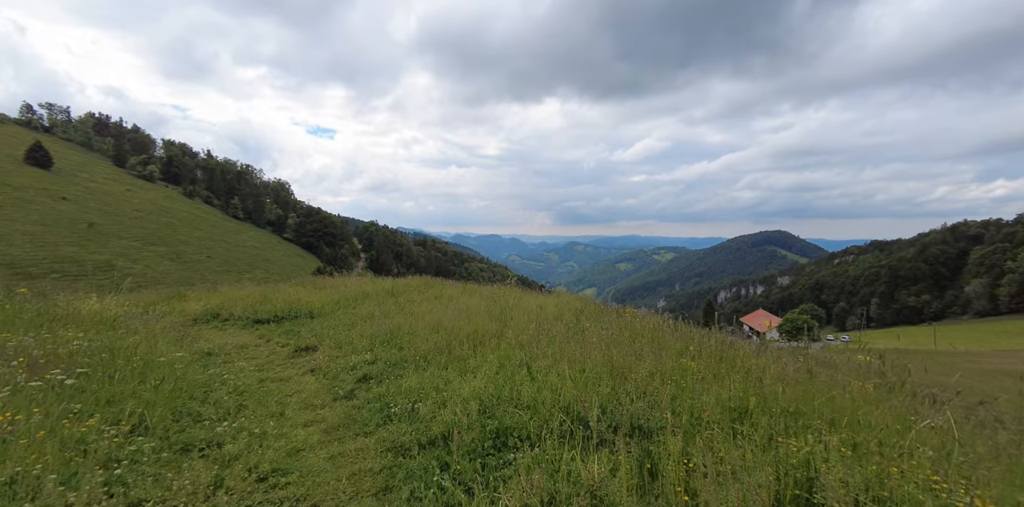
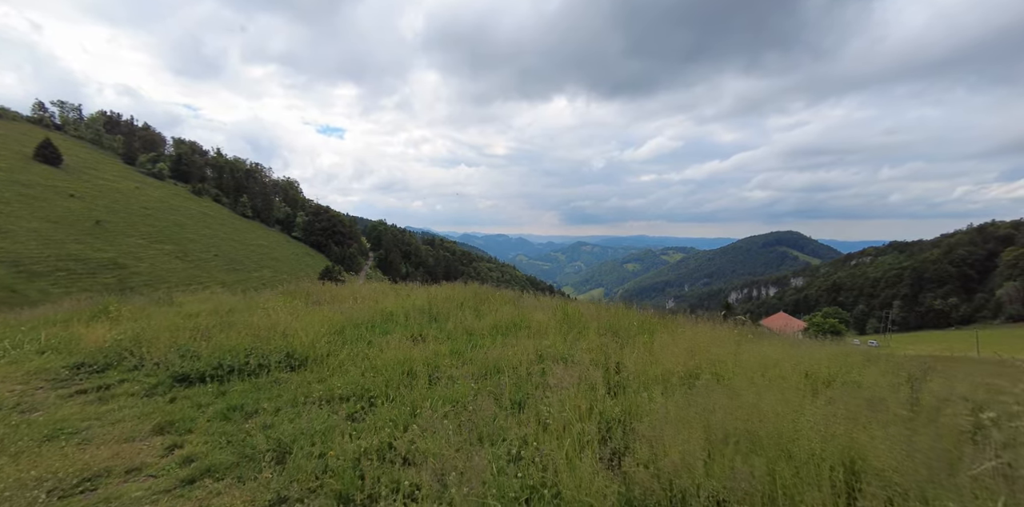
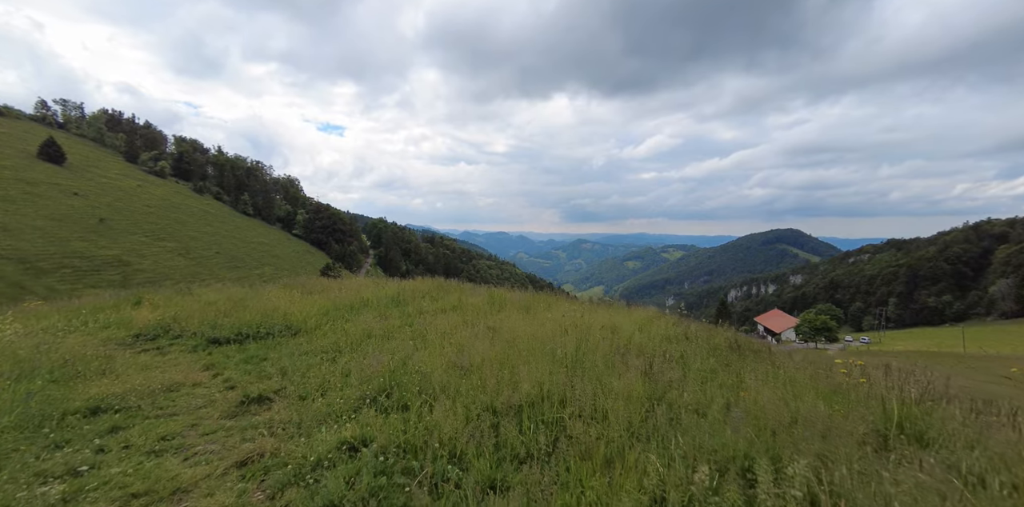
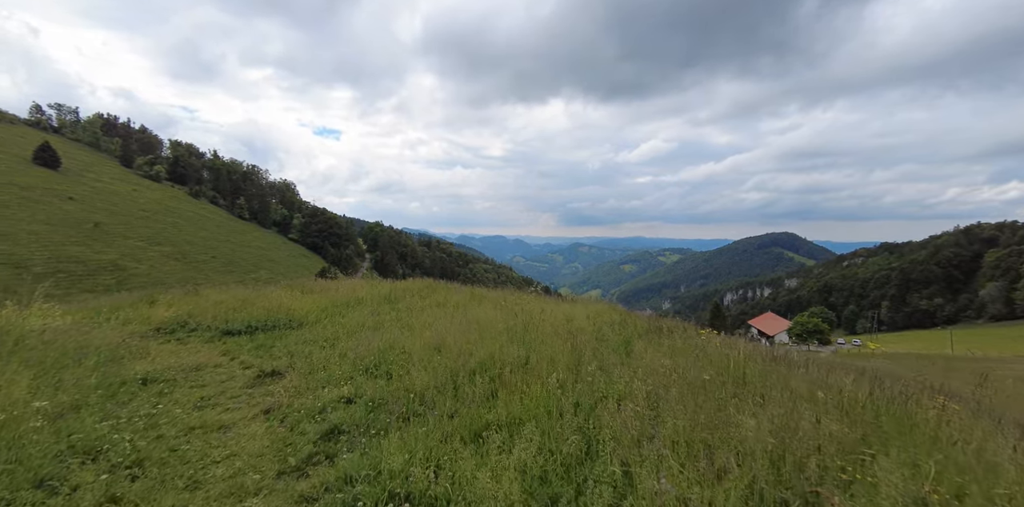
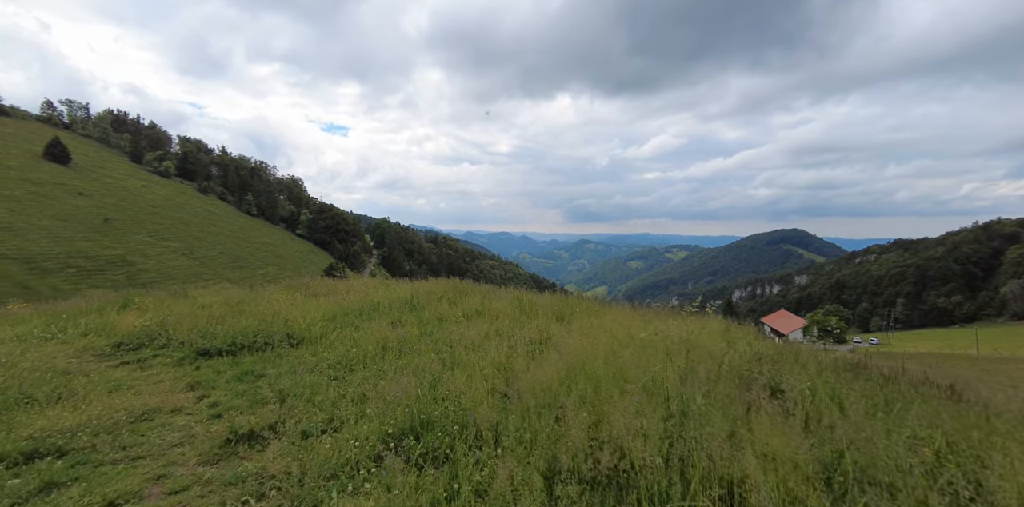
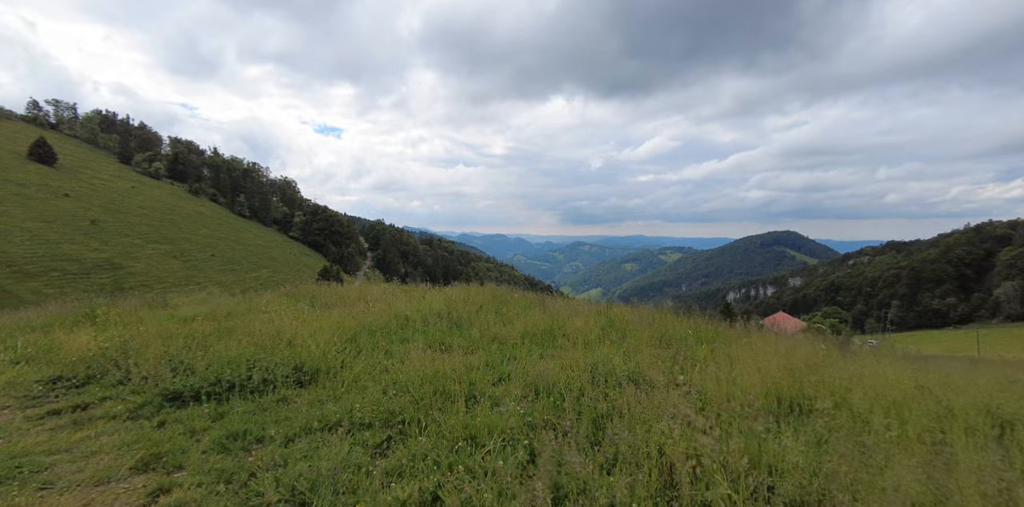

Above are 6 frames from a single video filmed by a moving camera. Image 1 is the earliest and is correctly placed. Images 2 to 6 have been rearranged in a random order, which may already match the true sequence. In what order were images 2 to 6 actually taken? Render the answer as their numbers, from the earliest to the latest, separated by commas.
4, 3, 5, 2, 6
